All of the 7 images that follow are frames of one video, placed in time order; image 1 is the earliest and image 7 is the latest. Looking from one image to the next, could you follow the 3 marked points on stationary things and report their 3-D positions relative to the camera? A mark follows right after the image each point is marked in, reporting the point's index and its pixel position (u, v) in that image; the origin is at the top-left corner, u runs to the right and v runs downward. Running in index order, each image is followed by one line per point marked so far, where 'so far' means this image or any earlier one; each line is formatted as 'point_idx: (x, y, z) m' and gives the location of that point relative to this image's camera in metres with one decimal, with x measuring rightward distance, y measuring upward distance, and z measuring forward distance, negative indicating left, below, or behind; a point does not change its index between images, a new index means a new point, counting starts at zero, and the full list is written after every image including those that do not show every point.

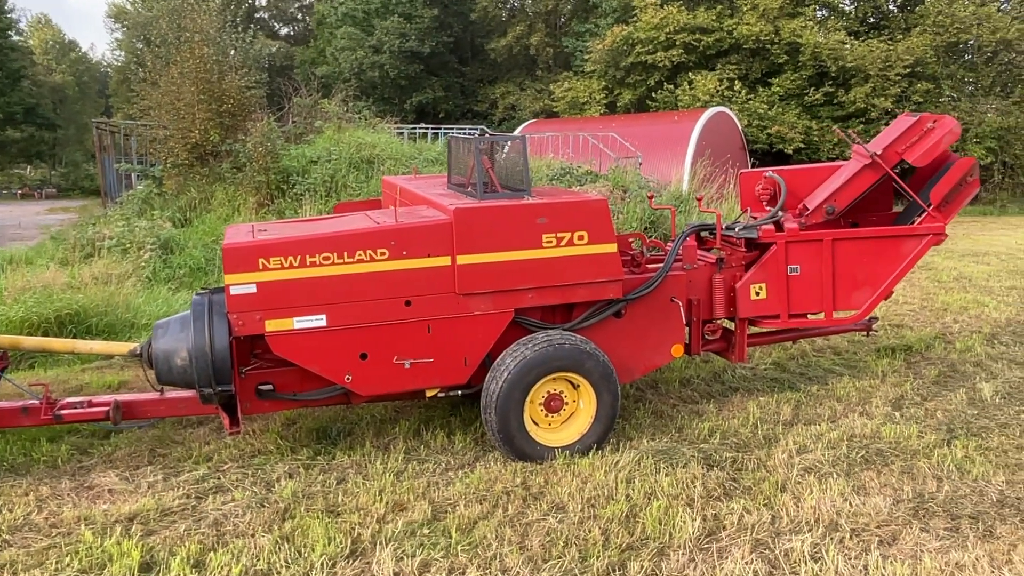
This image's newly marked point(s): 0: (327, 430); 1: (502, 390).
0: (-1.0, -0.8, +4.6) m
1: (0.0, -0.5, +4.0) m
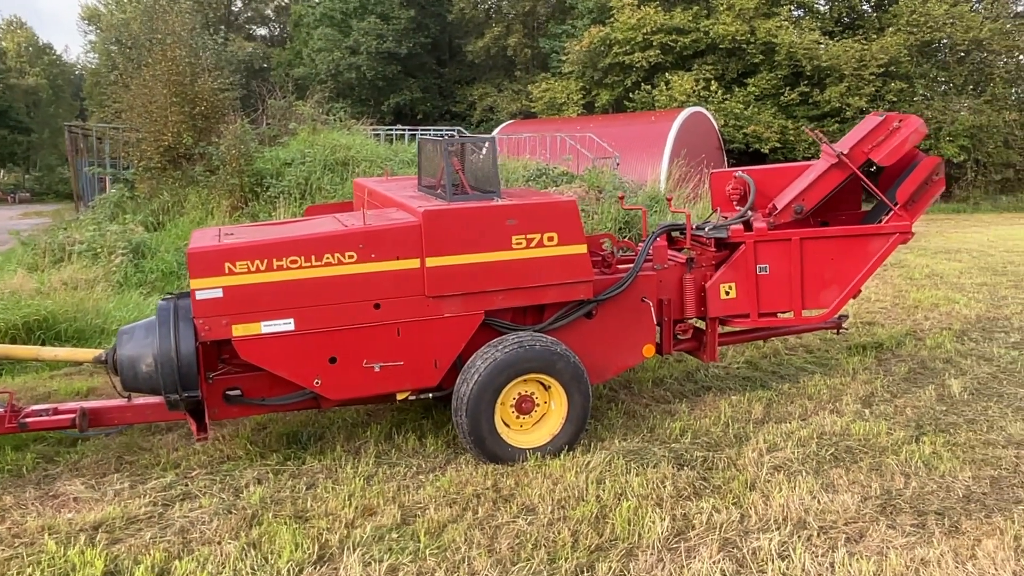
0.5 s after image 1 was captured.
0: (-1.2, -0.8, +4.6) m
1: (-0.2, -0.5, +4.0) m
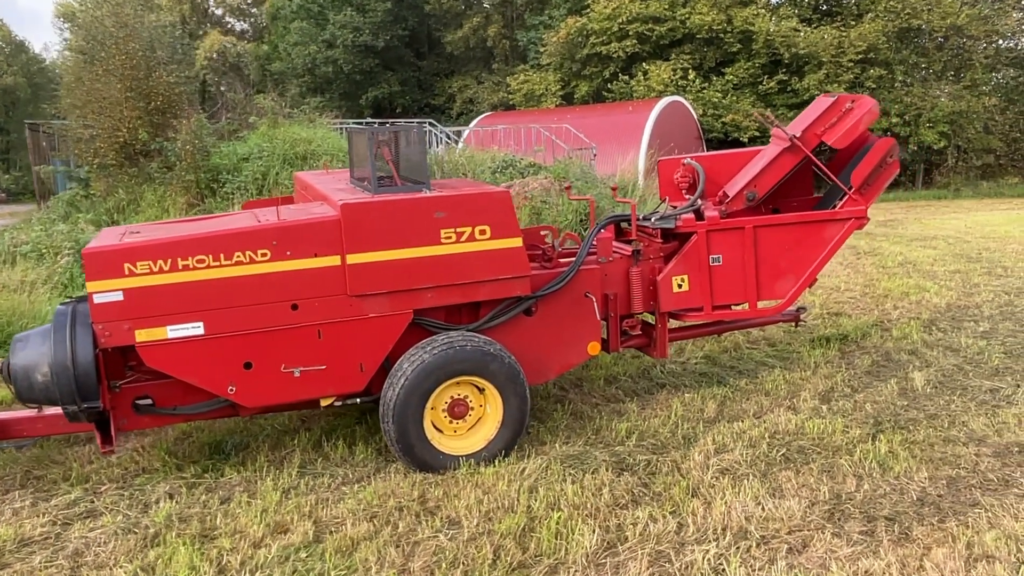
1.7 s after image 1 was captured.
0: (-1.5, -0.8, +4.3) m
1: (-0.5, -0.5, +3.8) m
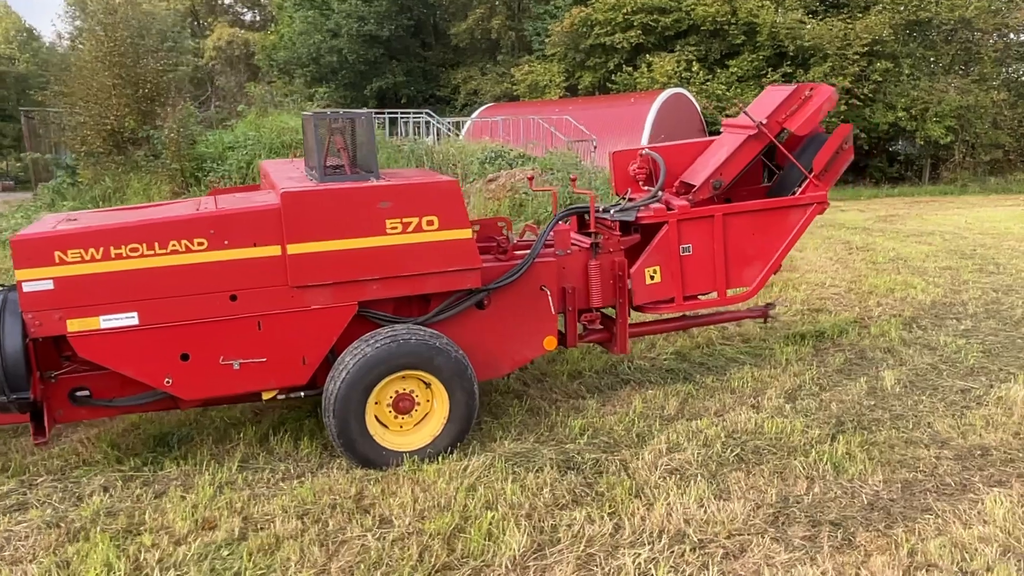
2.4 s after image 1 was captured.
0: (-1.7, -0.7, +4.2) m
1: (-0.7, -0.5, +3.7) m
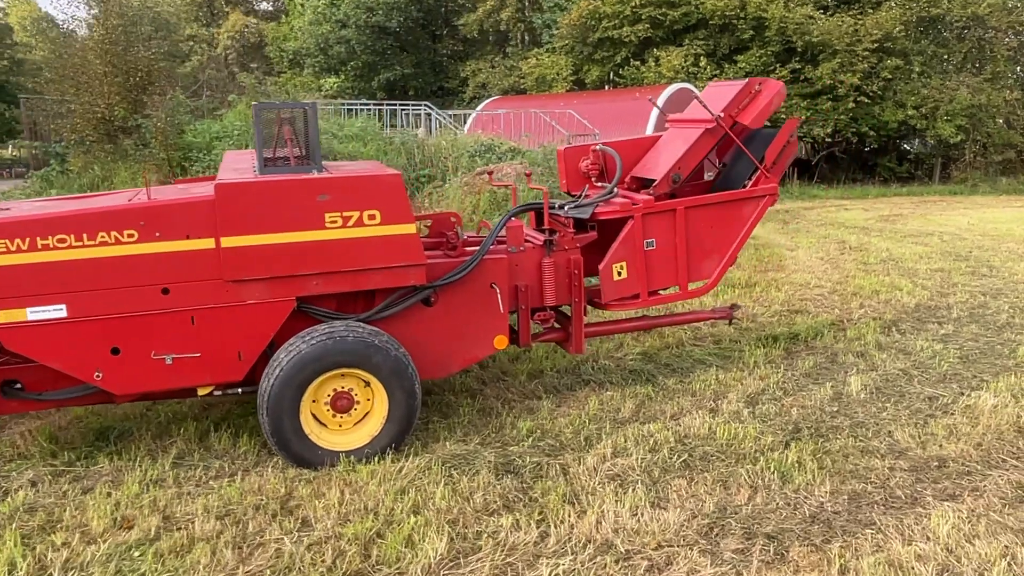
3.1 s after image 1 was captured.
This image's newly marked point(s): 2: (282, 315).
0: (-2.0, -0.7, +4.2) m
1: (-1.0, -0.4, +3.6) m
2: (-1.0, -0.1, +3.8) m
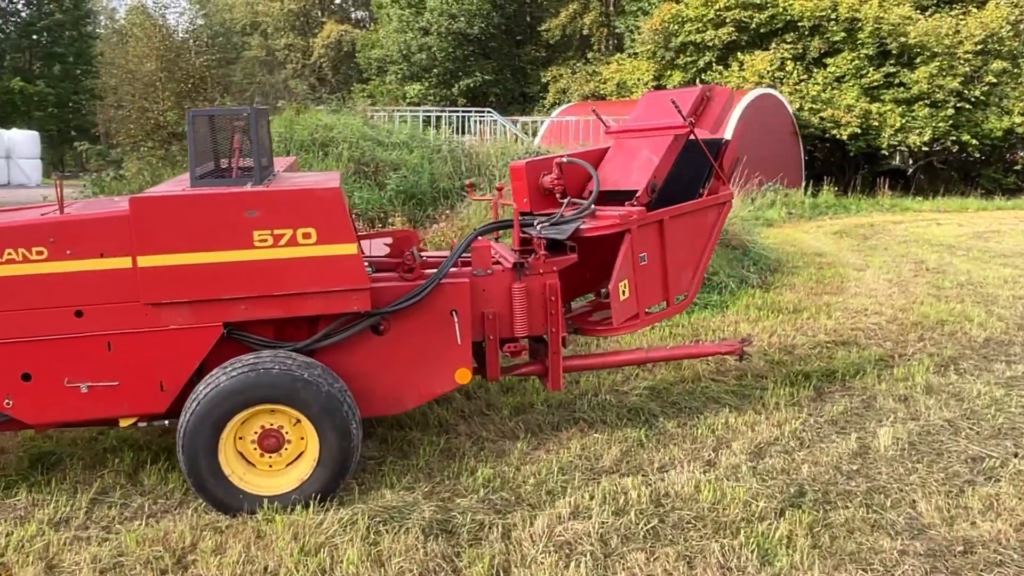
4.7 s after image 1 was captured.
0: (-2.2, -0.8, +3.9) m
1: (-1.2, -0.5, +3.2) m
2: (-1.2, -0.2, +3.4) m
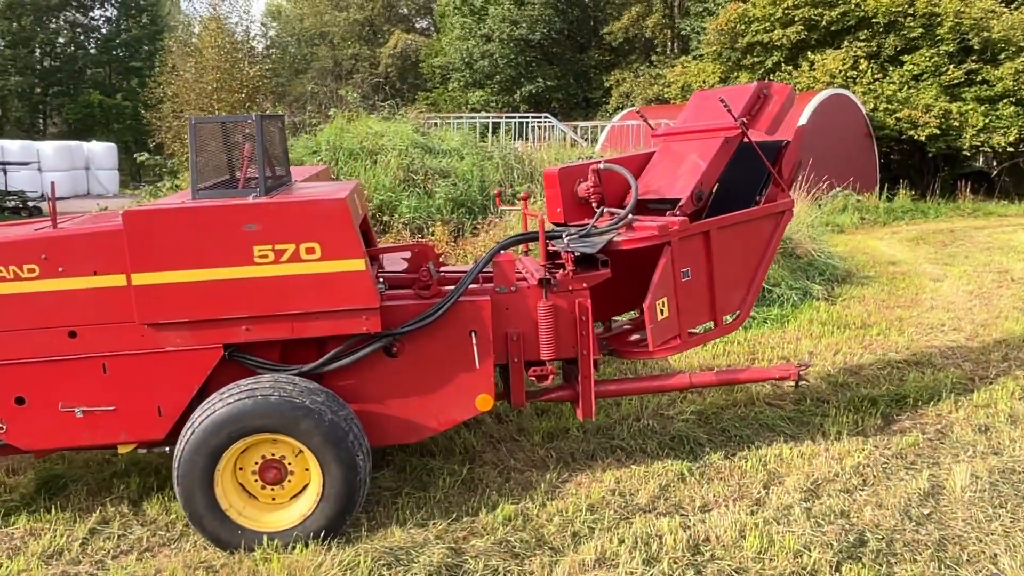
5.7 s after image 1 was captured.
0: (-2.0, -0.9, +3.8) m
1: (-1.2, -0.6, +3.0) m
2: (-1.1, -0.3, +3.2) m
